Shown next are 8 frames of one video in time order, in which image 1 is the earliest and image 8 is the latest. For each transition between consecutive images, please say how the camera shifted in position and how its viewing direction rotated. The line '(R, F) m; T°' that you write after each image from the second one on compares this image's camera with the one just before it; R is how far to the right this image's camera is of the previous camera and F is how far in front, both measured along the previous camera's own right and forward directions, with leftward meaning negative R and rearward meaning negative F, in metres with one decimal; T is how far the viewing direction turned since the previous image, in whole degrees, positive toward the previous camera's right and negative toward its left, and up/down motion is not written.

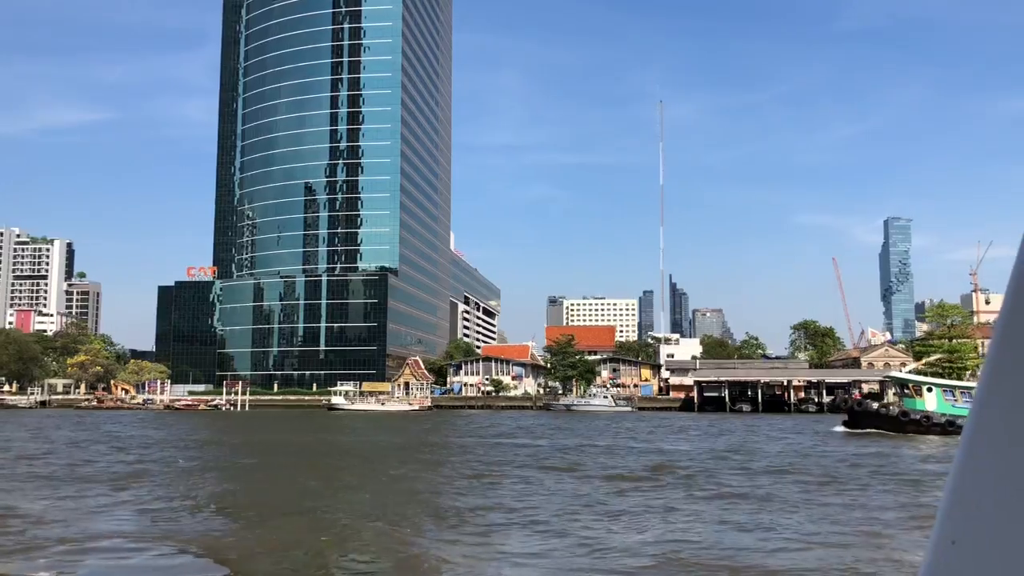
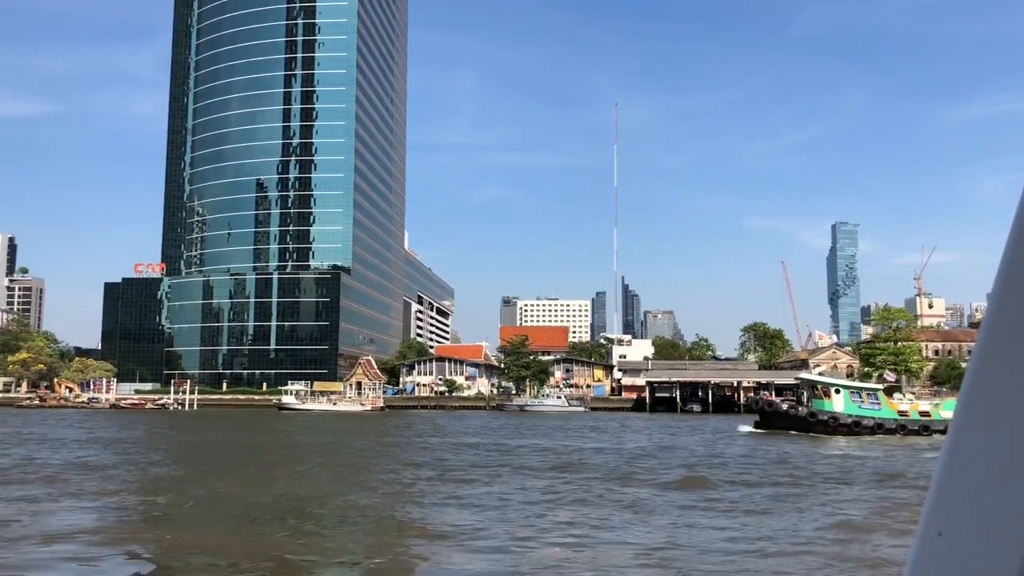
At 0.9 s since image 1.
(-0.2, +0.1) m; +3°
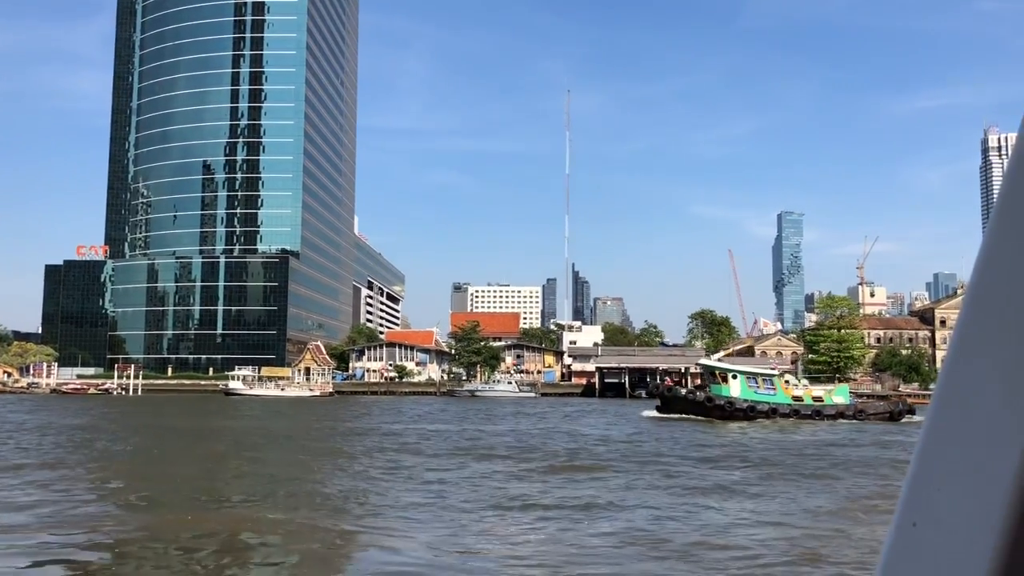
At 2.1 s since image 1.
(-0.2, -0.2) m; +3°
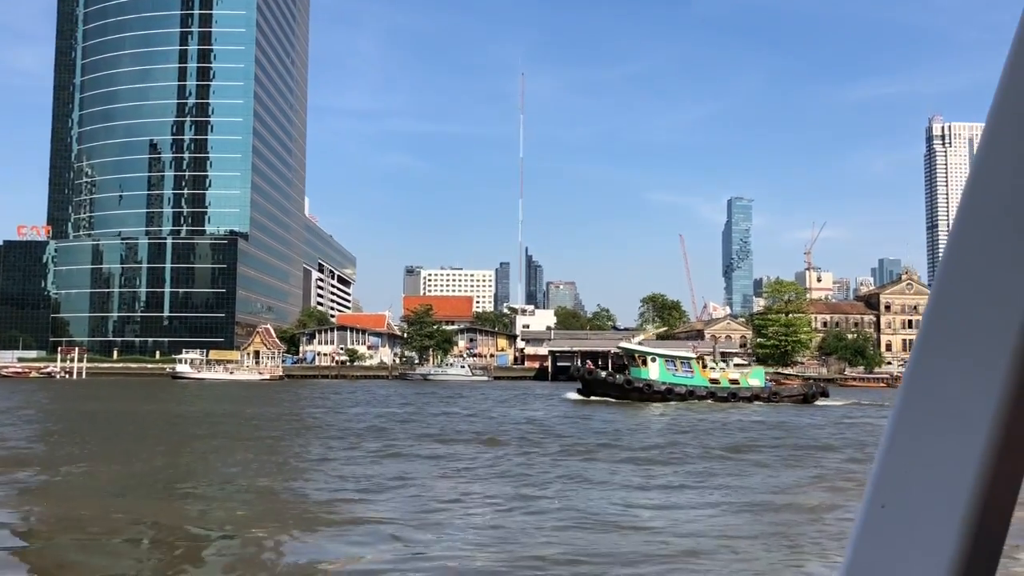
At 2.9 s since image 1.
(-1.0, +0.9) m; +3°
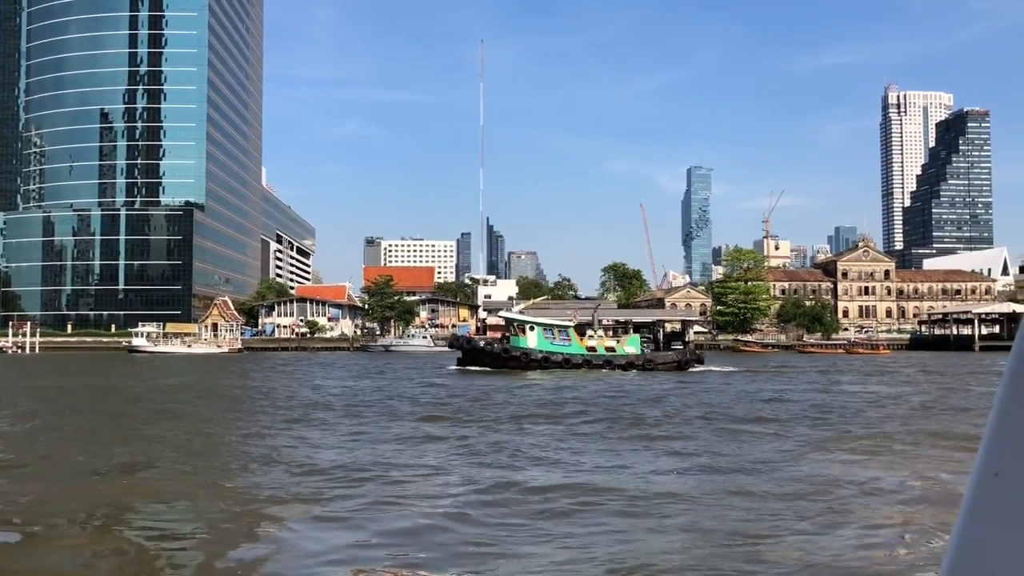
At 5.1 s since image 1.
(-0.6, +0.1) m; +3°
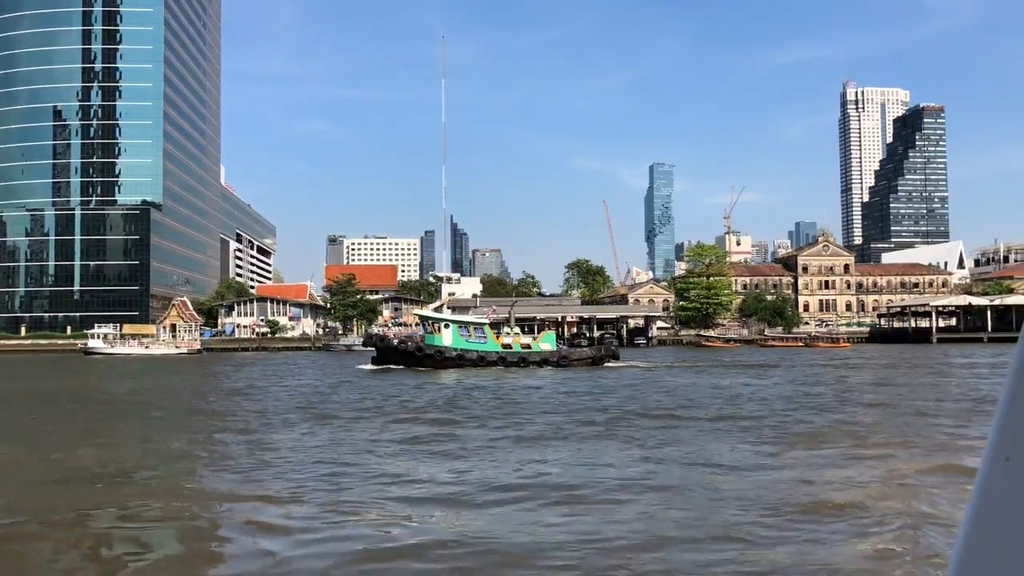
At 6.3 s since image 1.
(-0.3, +0.7) m; +2°
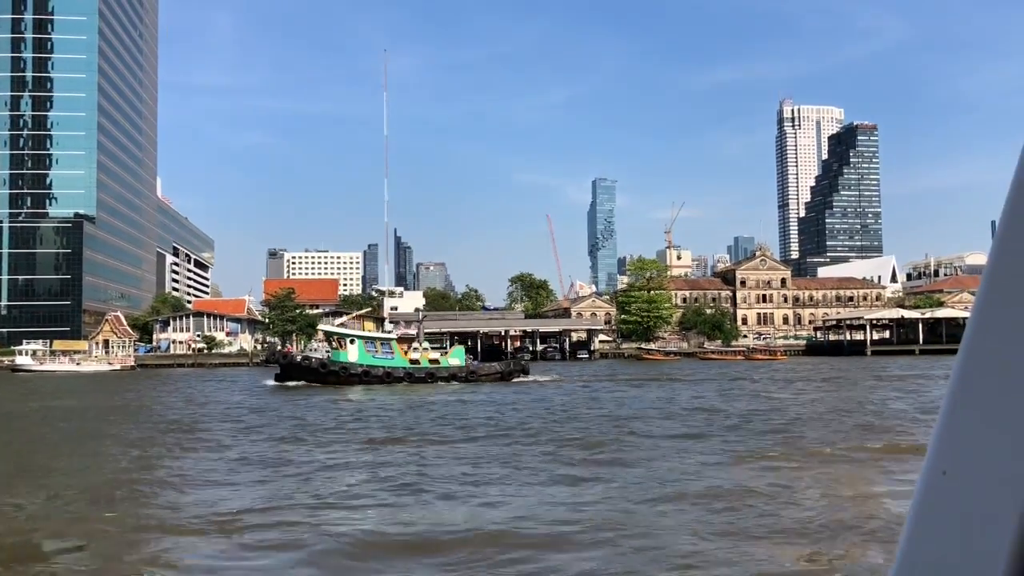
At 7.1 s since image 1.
(+0.1, +1.7) m; +4°
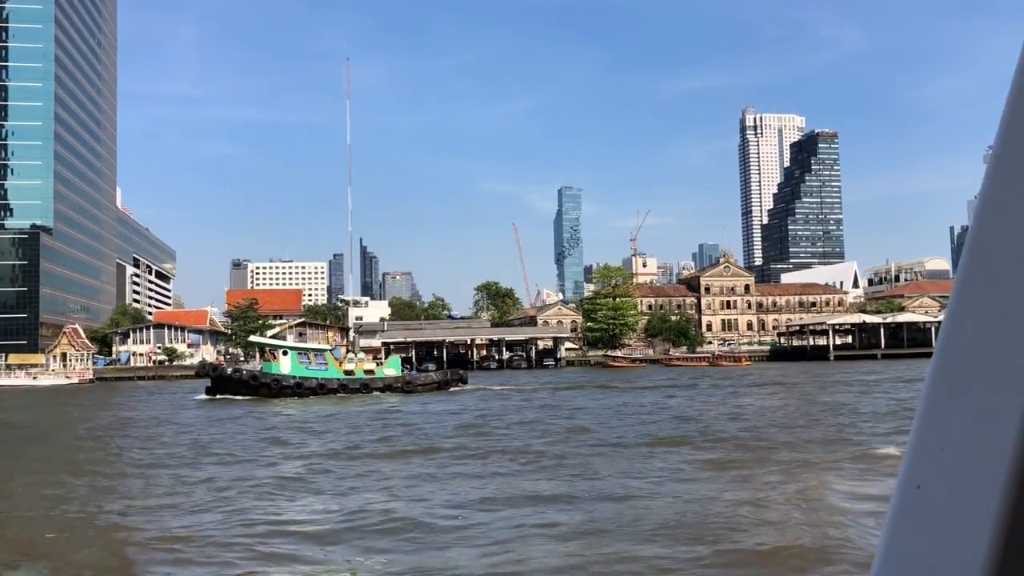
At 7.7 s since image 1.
(0.0, +1.1) m; +2°
